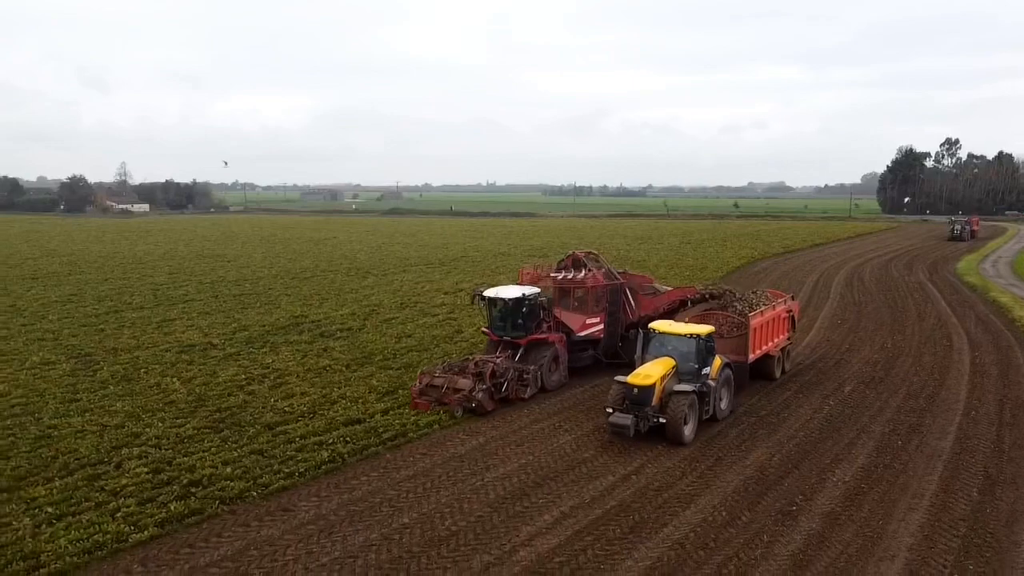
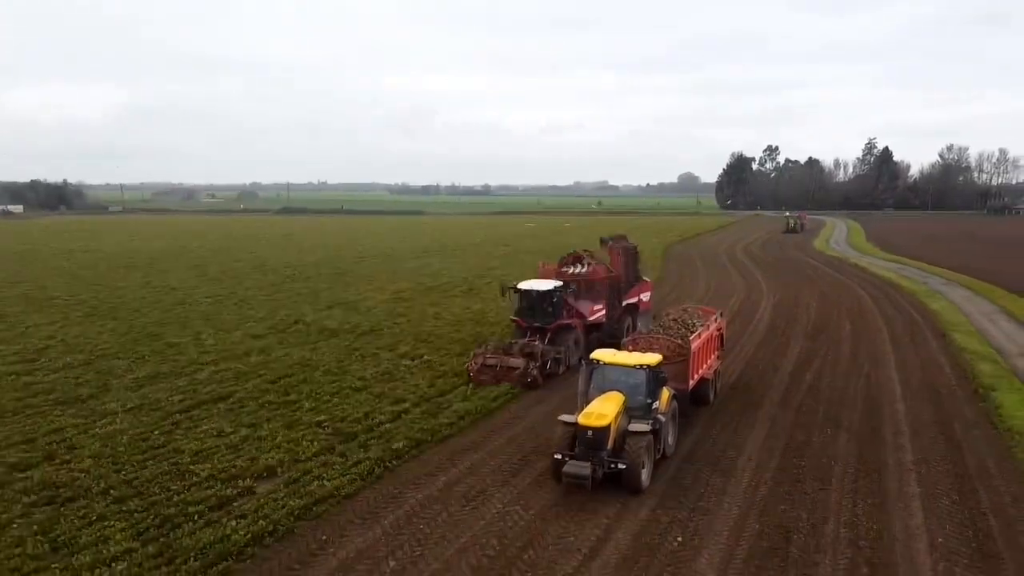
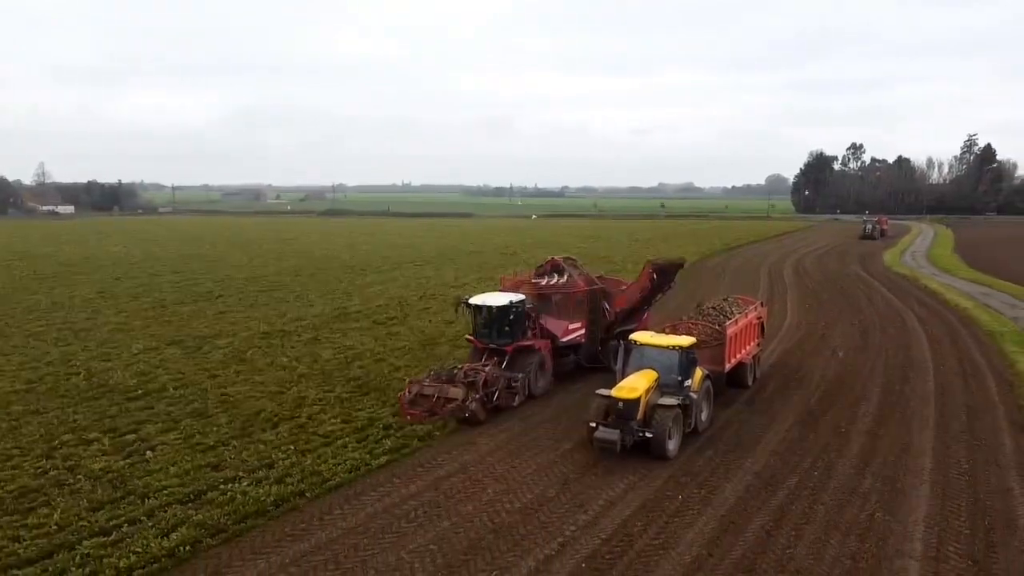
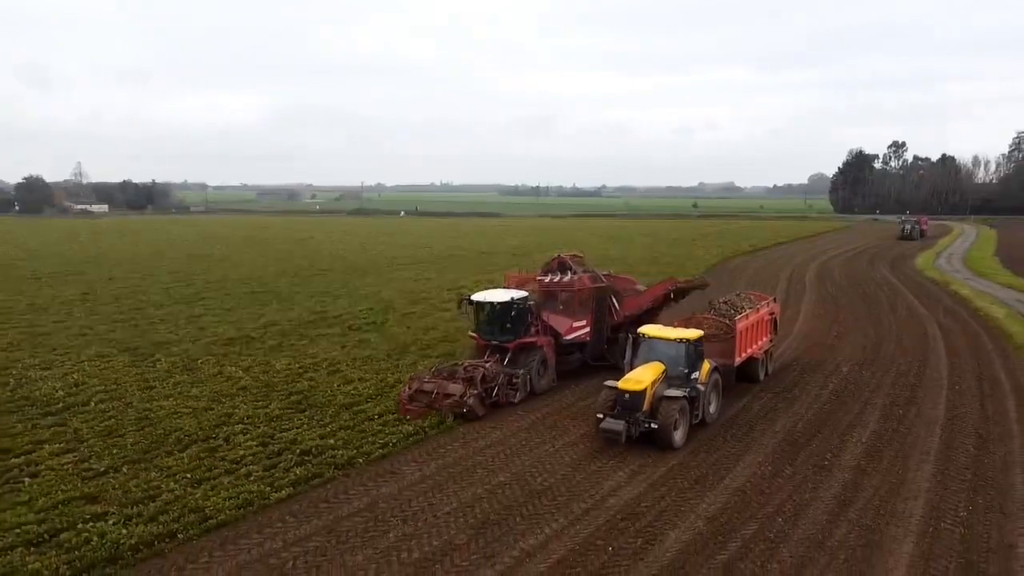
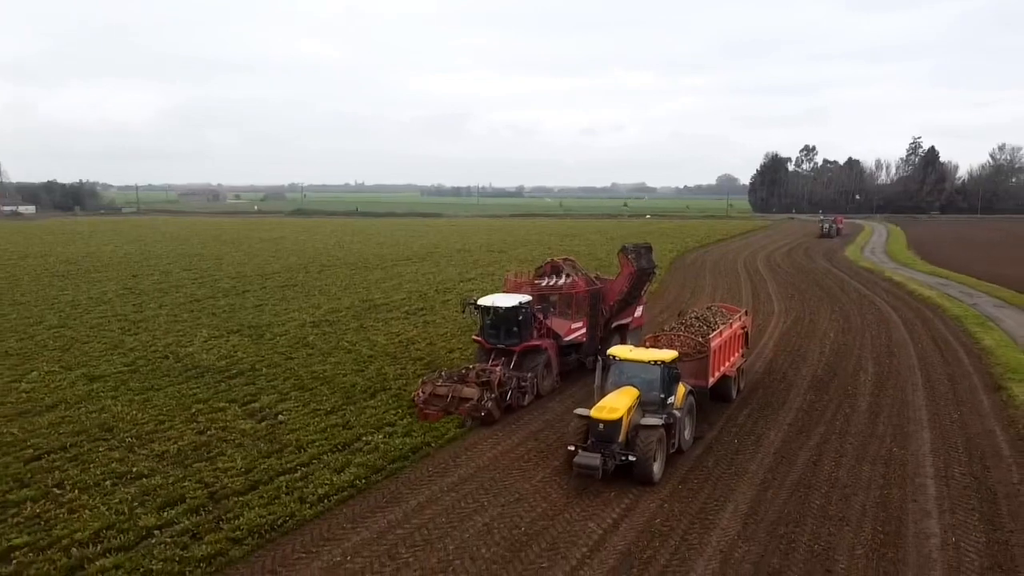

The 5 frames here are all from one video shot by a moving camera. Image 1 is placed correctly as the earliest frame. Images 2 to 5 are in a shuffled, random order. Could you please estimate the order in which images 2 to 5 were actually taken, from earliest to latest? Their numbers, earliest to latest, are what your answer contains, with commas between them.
4, 3, 5, 2
